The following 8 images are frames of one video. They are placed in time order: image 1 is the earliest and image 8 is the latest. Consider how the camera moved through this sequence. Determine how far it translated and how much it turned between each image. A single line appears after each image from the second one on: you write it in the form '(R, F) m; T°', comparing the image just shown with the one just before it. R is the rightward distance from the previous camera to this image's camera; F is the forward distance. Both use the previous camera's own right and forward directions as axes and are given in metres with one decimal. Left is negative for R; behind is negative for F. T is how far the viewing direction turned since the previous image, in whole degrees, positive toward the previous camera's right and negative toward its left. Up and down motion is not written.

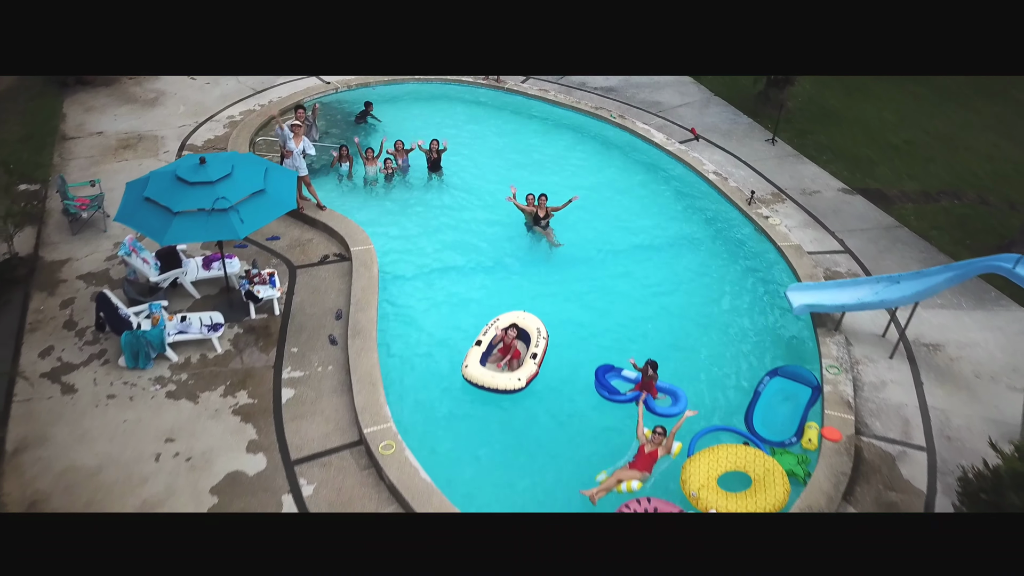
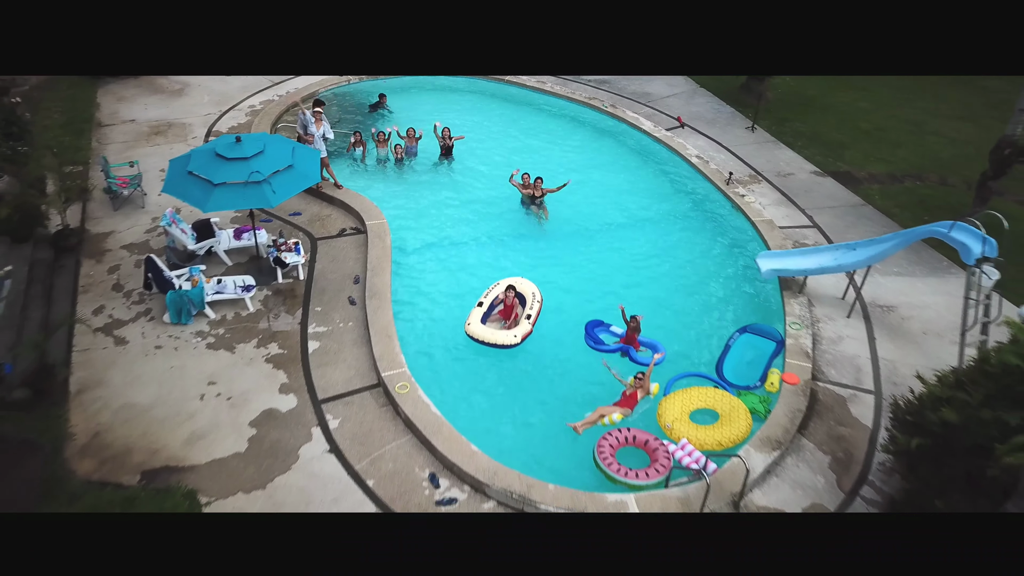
(0.0, -1.2) m; 0°
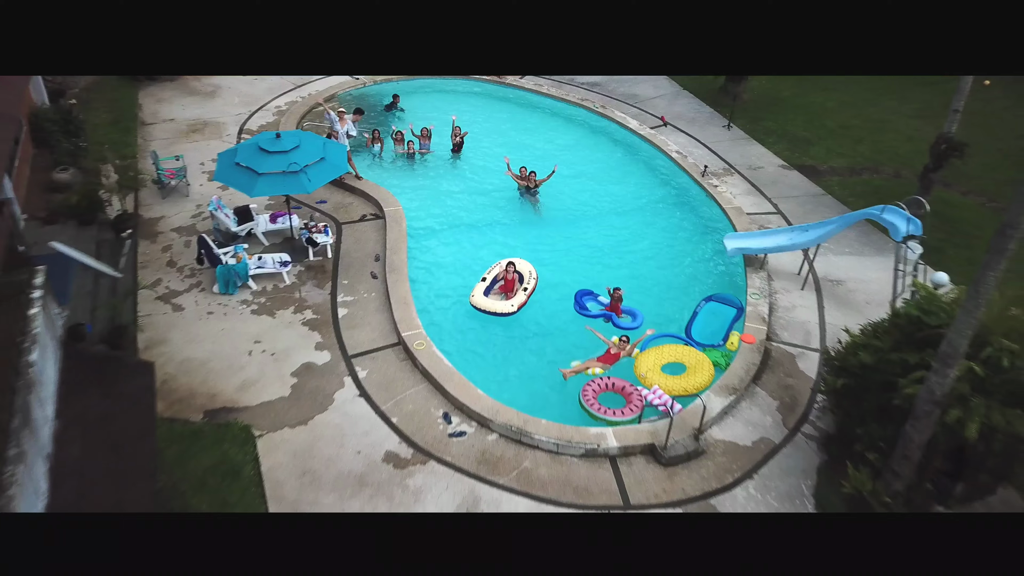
(0.0, -1.7) m; 0°
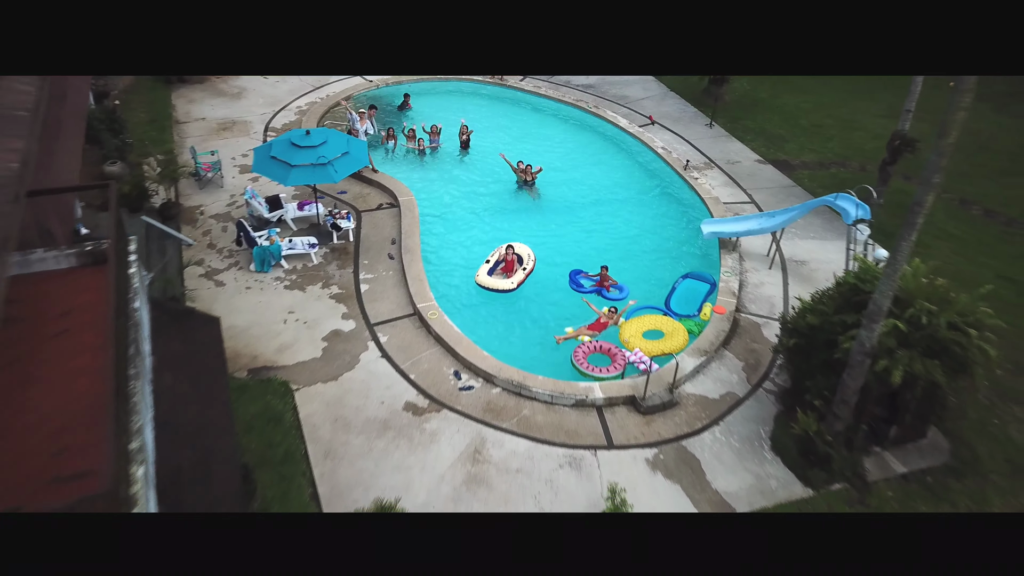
(0.0, -1.6) m; 0°
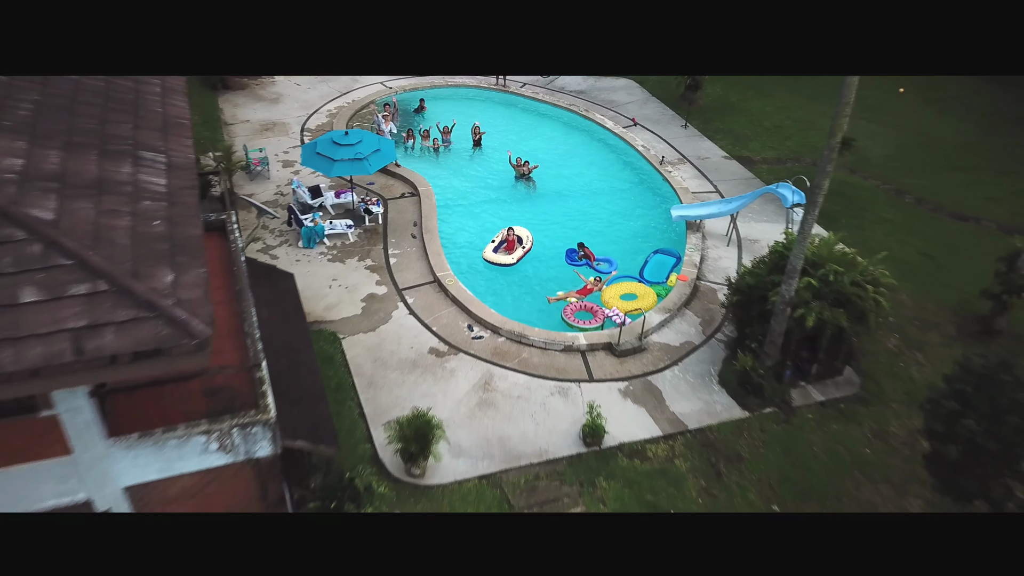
(0.0, -2.9) m; 0°
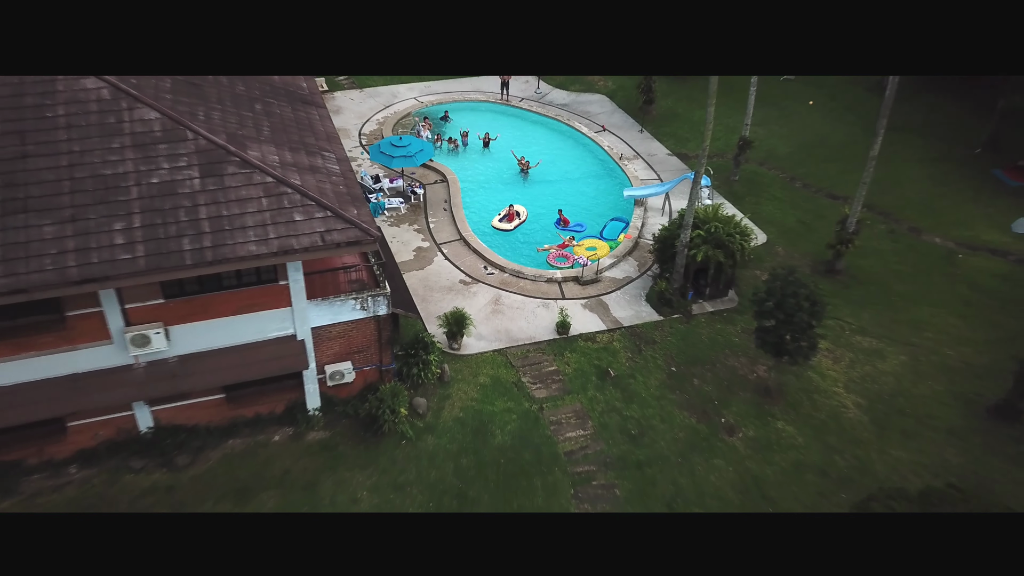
(0.0, -7.5) m; 0°
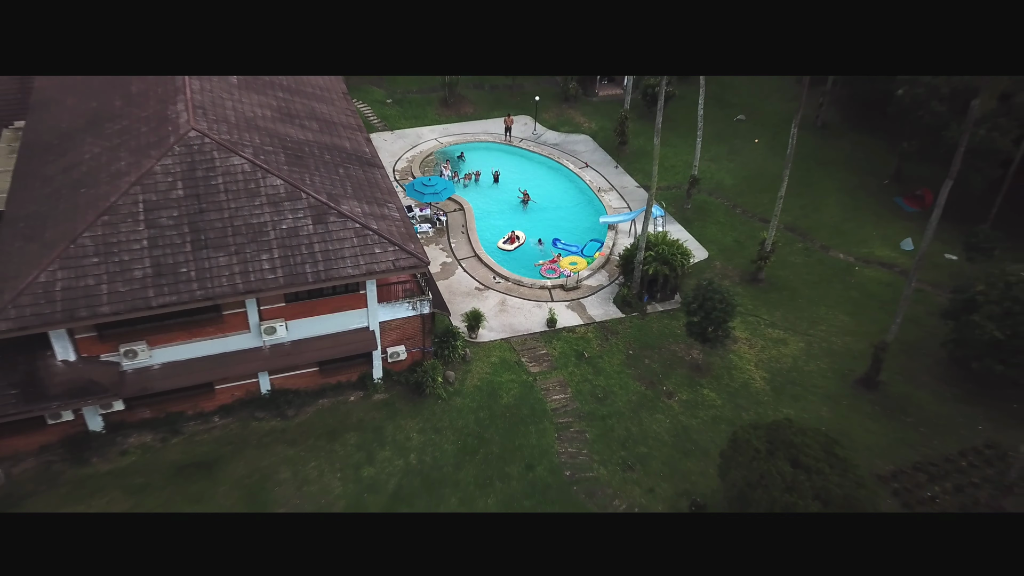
(-0.1, -7.4) m; 0°
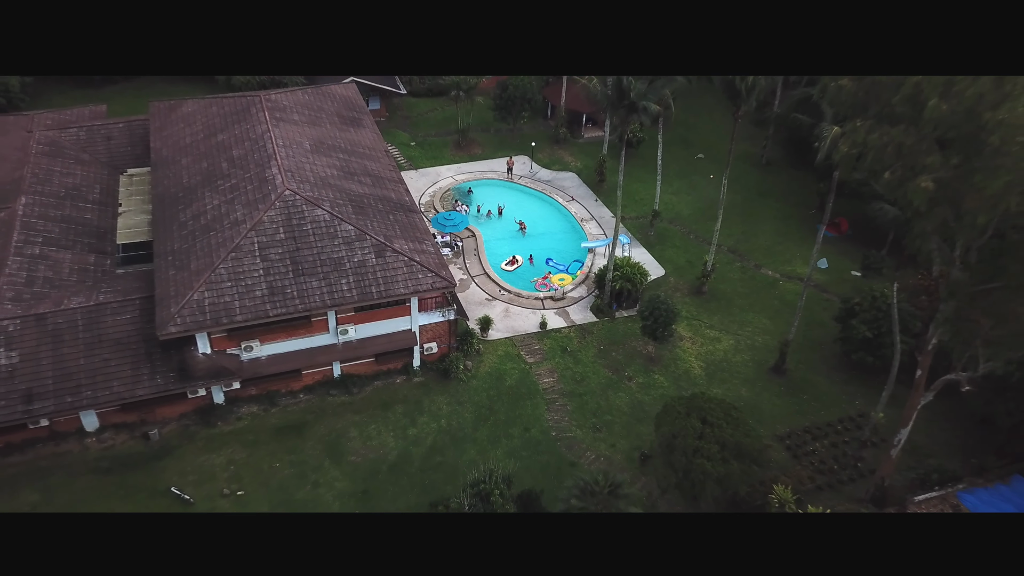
(-0.1, -9.0) m; 0°
